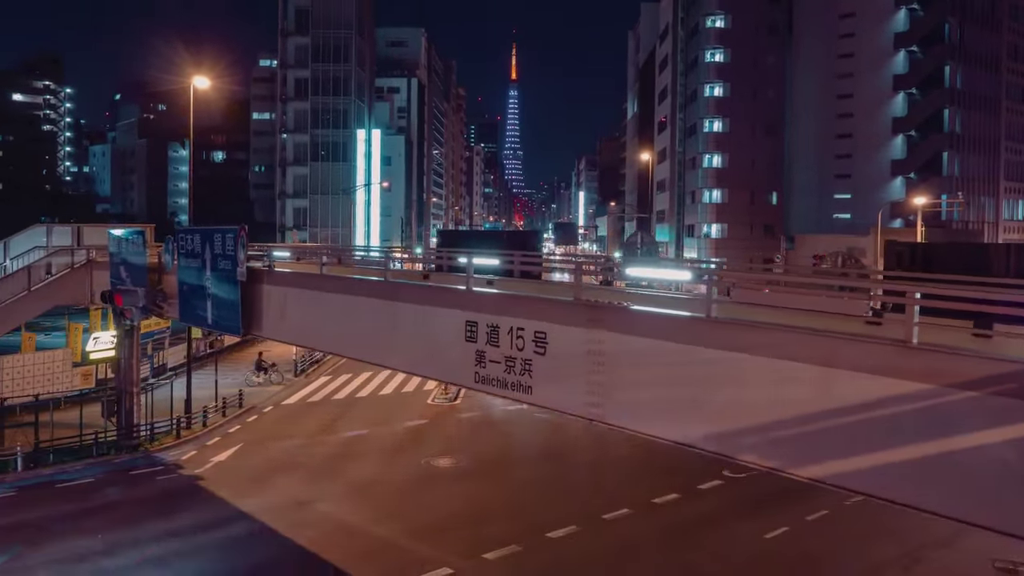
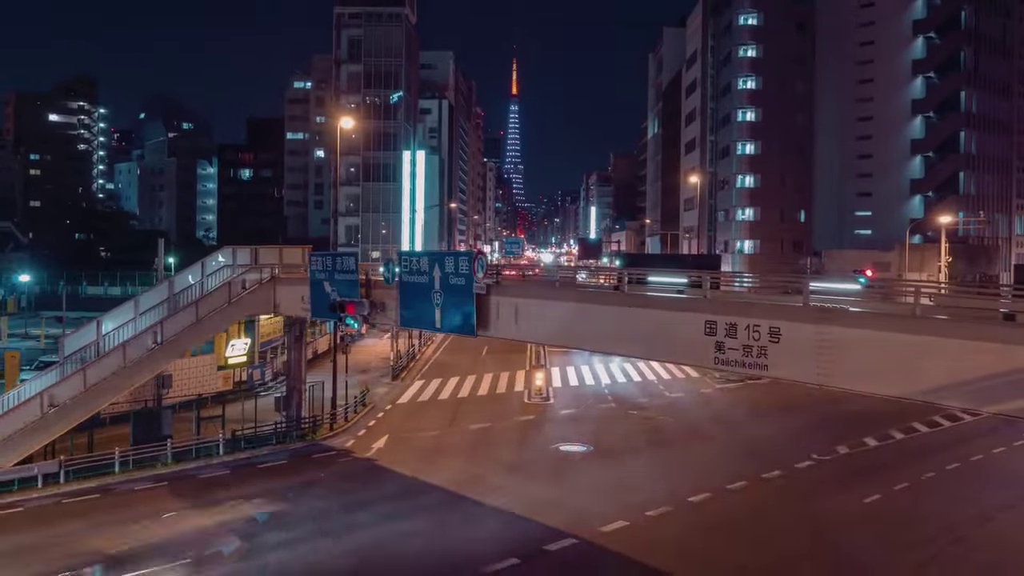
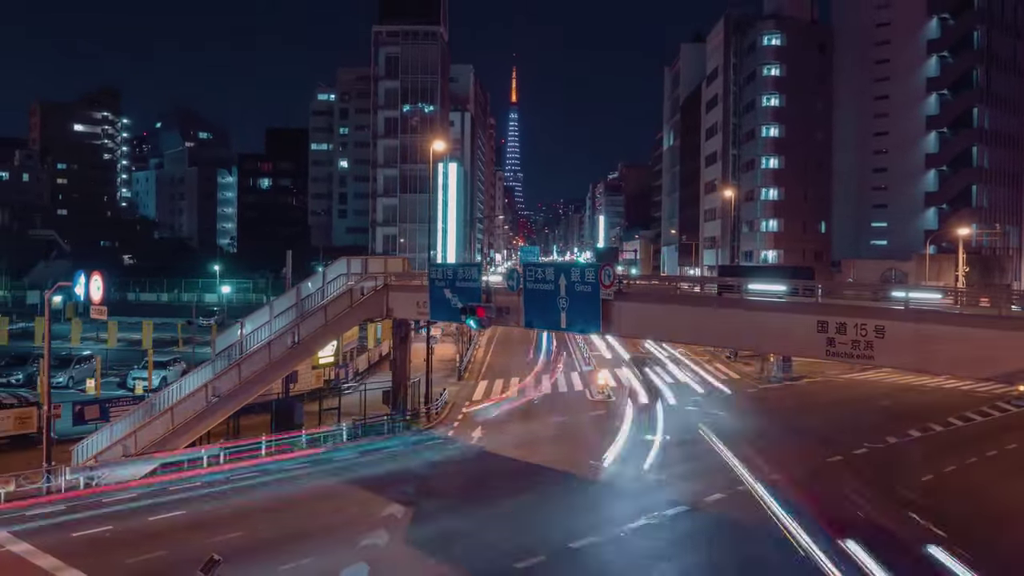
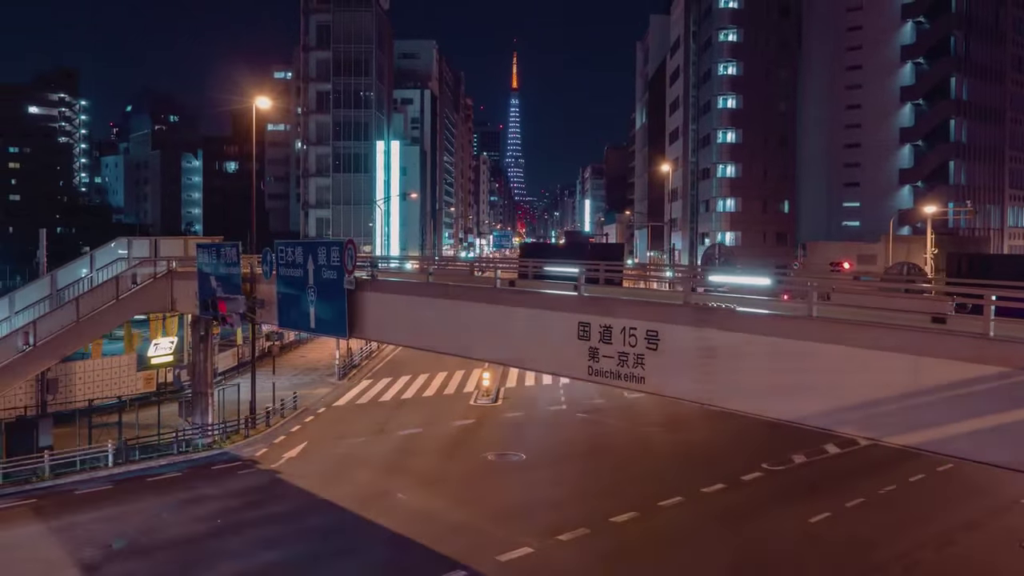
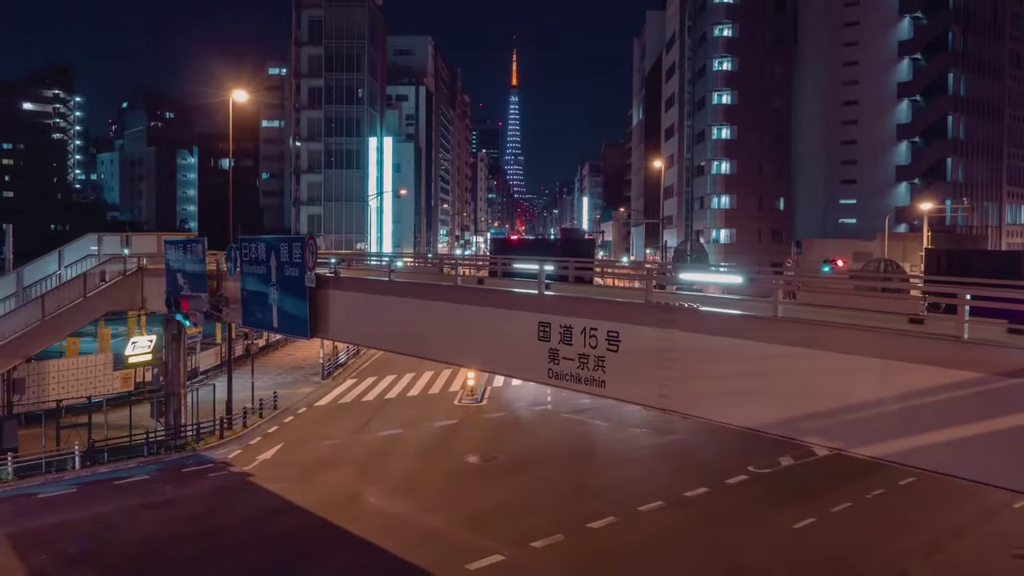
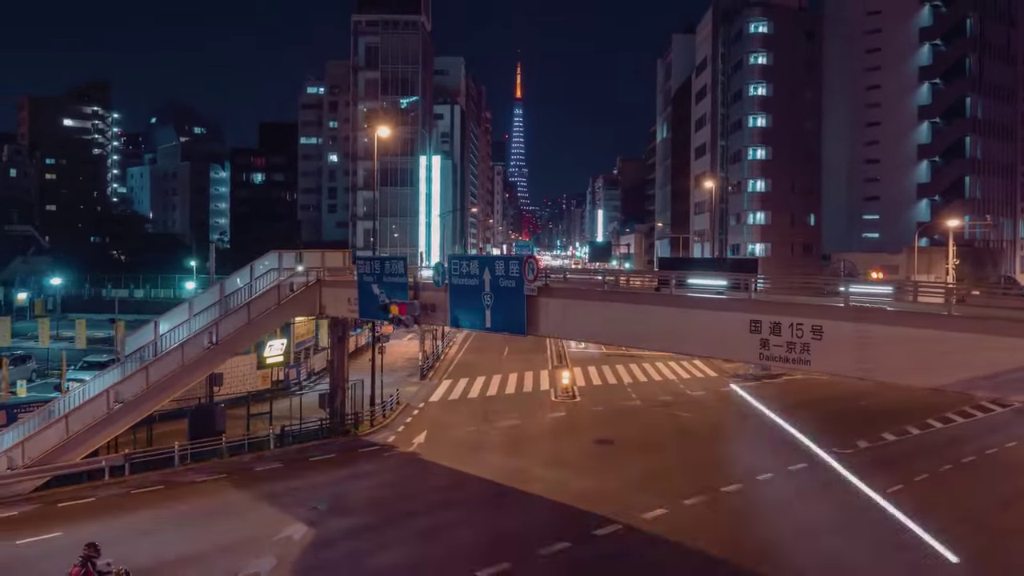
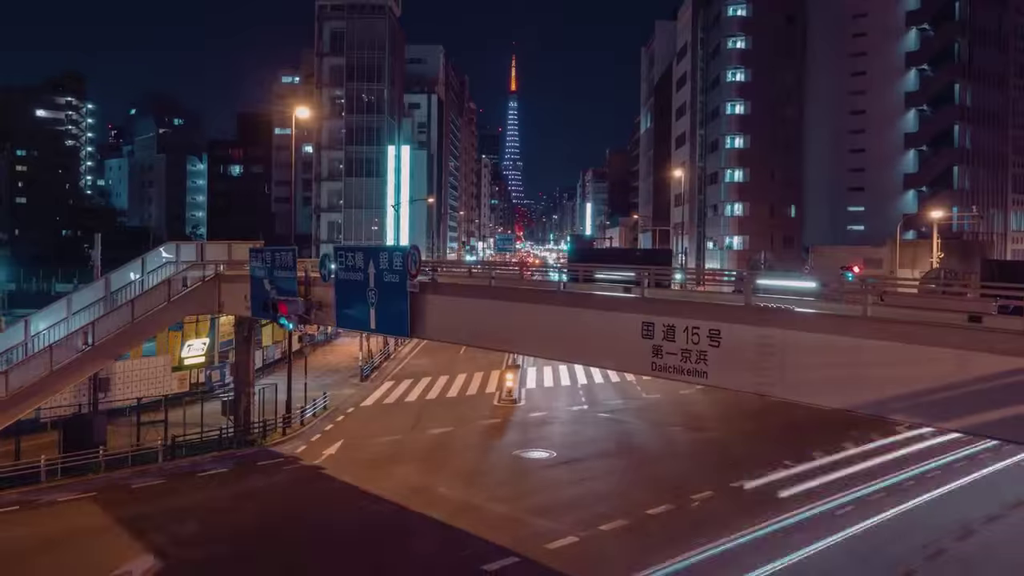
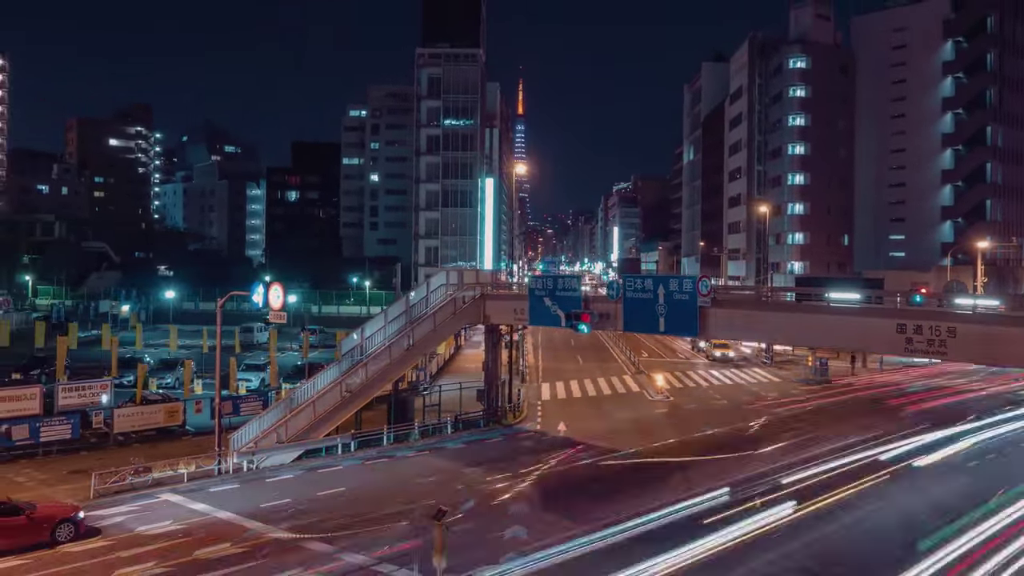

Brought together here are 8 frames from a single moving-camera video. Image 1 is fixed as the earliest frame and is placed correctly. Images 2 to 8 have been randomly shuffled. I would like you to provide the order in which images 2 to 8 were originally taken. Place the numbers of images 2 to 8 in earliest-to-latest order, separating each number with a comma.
5, 4, 7, 2, 6, 3, 8
